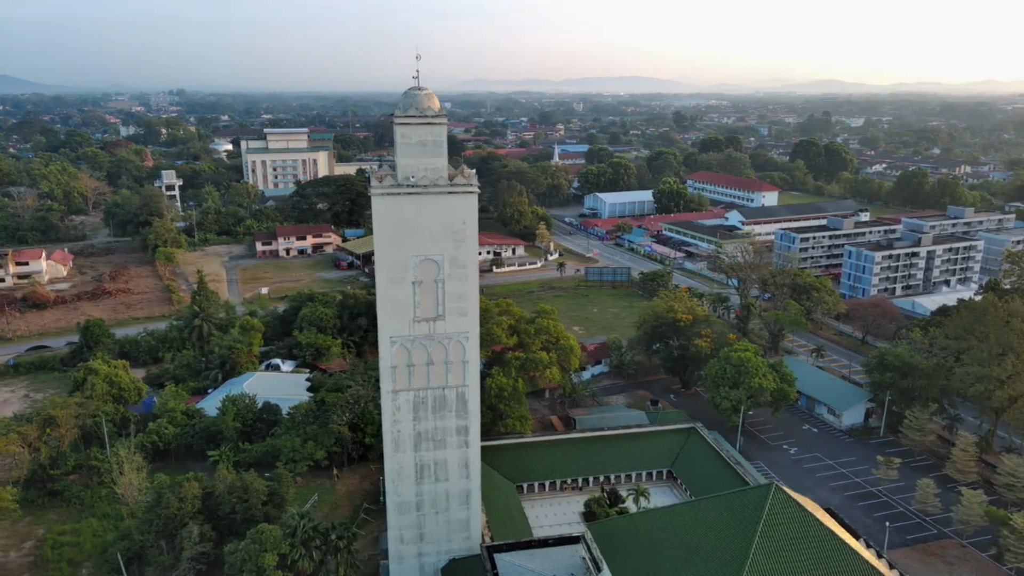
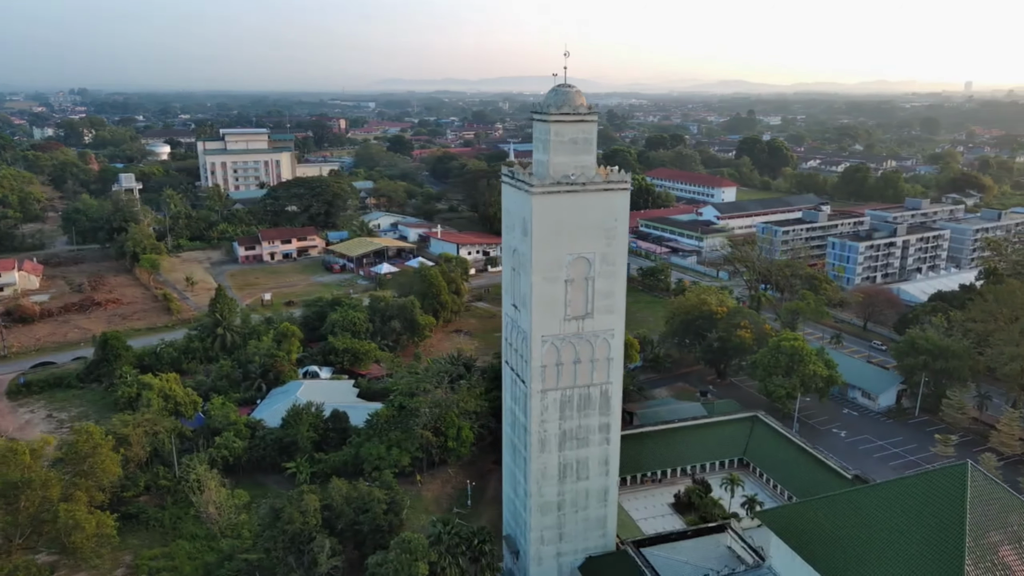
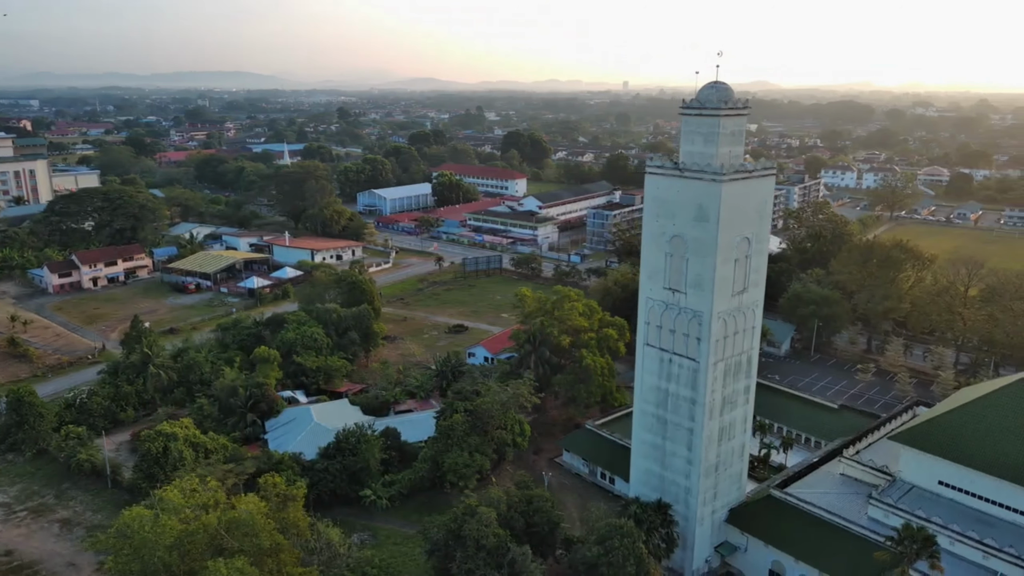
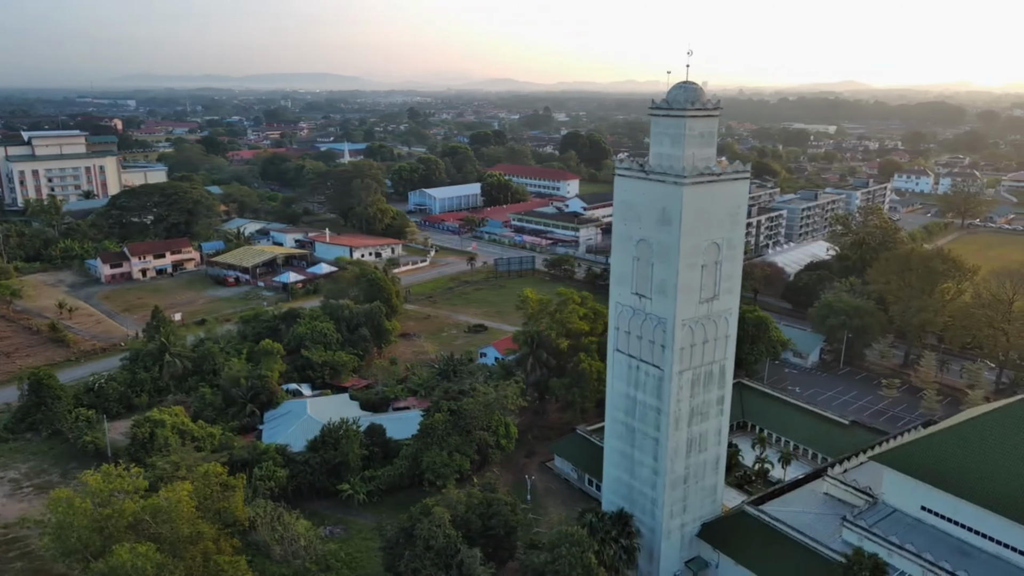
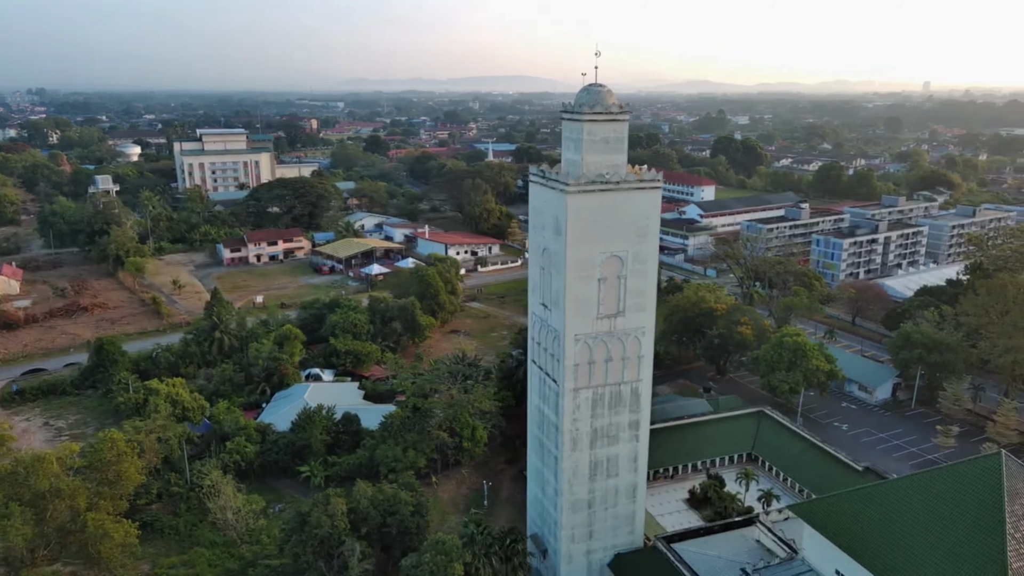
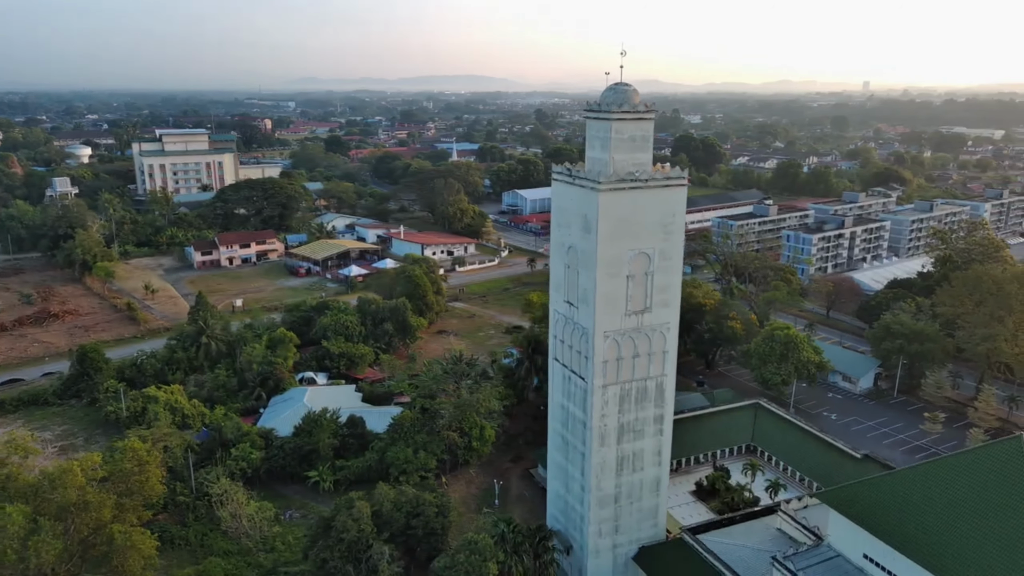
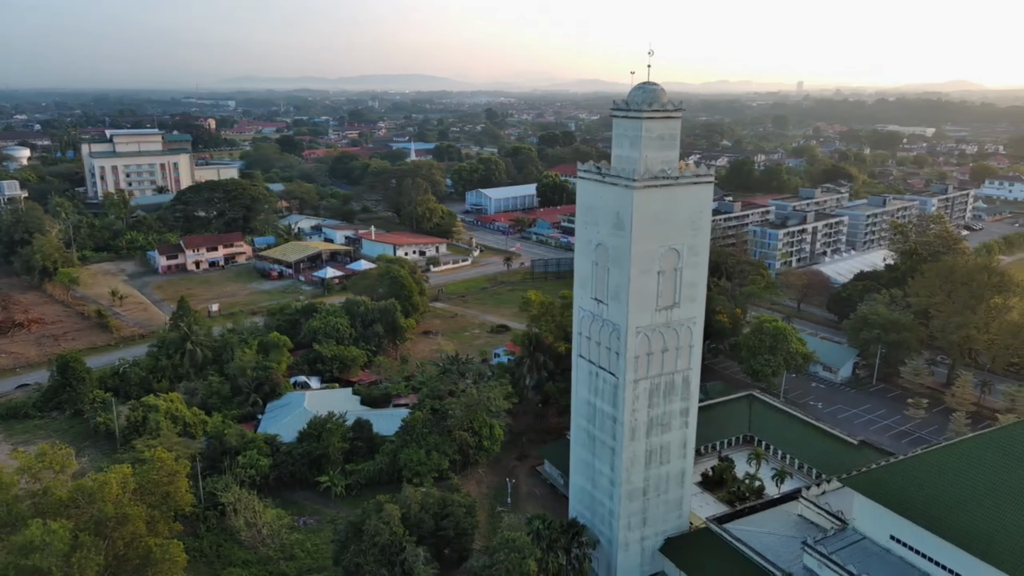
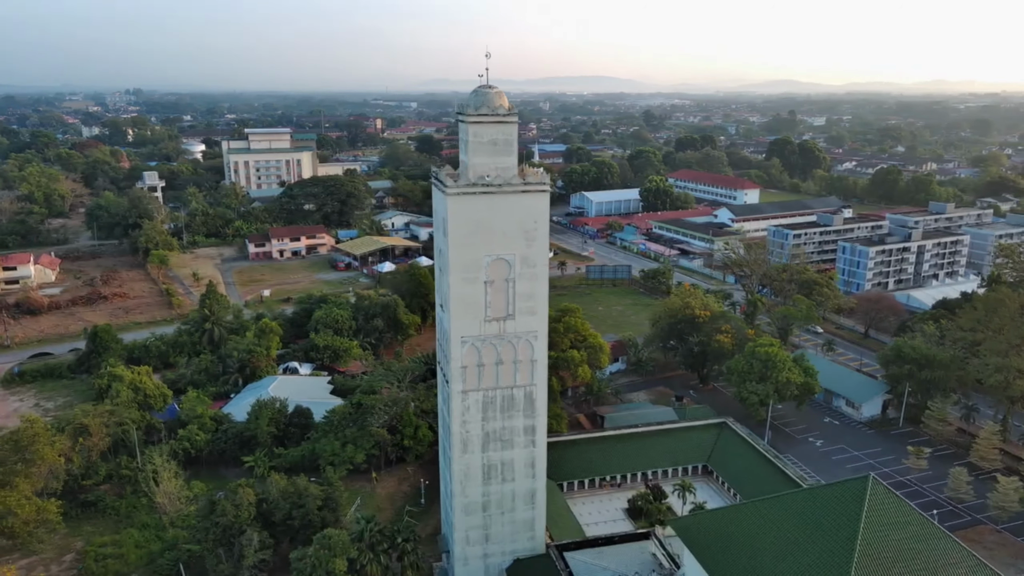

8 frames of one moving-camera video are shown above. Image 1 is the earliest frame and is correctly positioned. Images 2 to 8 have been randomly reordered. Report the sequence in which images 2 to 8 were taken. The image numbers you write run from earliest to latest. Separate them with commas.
8, 2, 5, 6, 7, 4, 3
